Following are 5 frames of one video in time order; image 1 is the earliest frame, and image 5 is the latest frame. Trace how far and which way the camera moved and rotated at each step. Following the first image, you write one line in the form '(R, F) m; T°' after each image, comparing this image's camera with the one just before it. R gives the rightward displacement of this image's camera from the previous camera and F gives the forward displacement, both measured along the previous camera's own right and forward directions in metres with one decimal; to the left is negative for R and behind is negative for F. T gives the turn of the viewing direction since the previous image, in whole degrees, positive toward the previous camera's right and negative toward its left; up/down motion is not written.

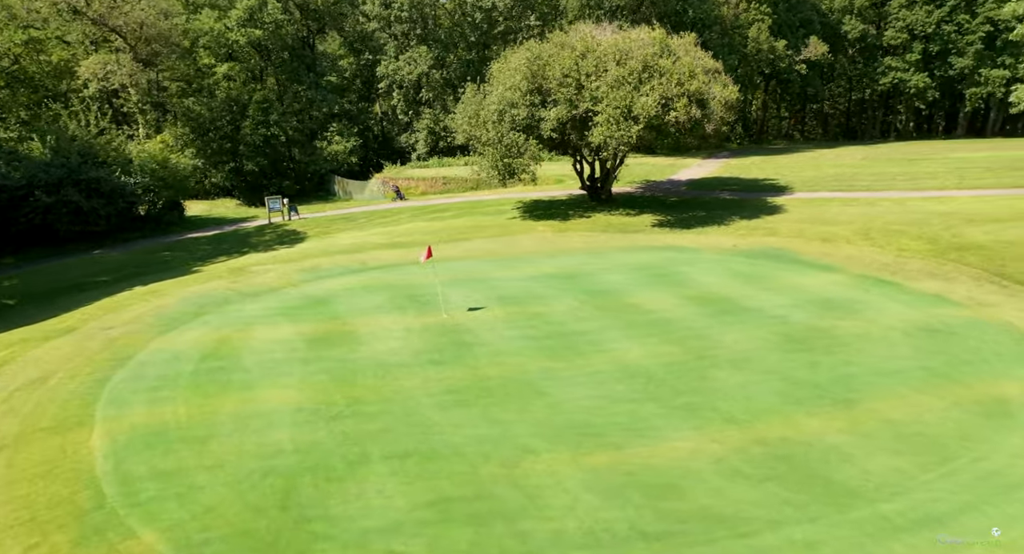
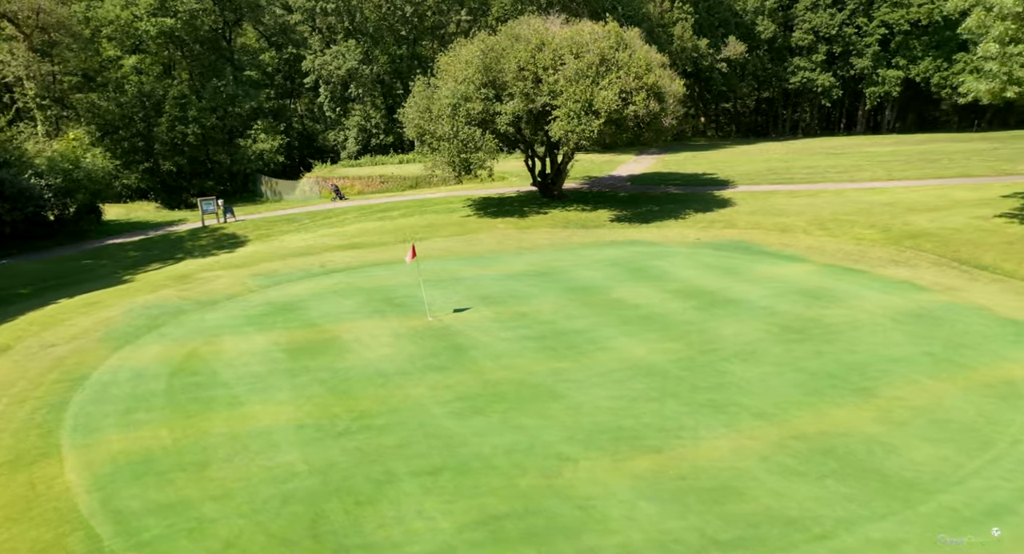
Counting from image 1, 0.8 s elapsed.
(-1.6, +0.8) m; +6°
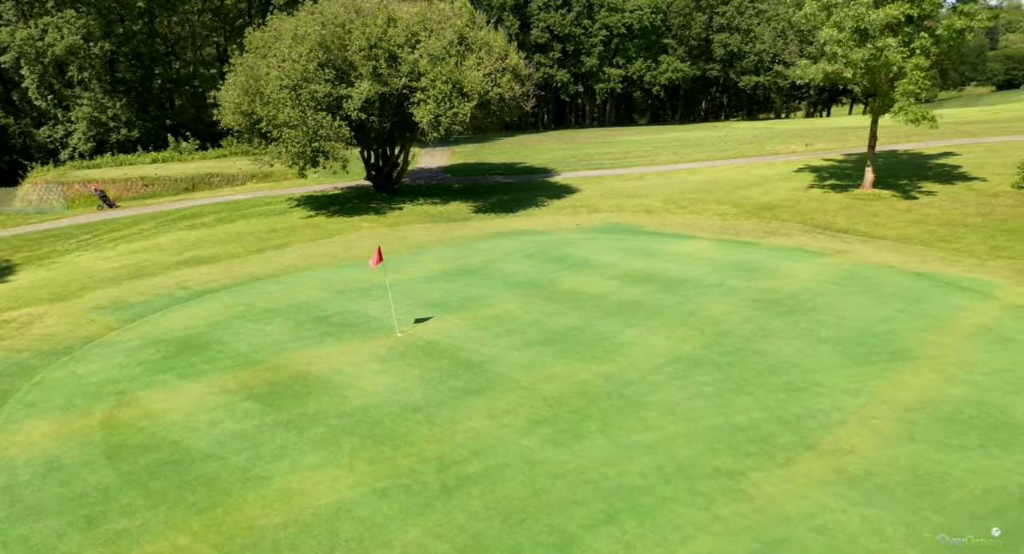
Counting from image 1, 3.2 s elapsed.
(-4.7, +2.8) m; +21°
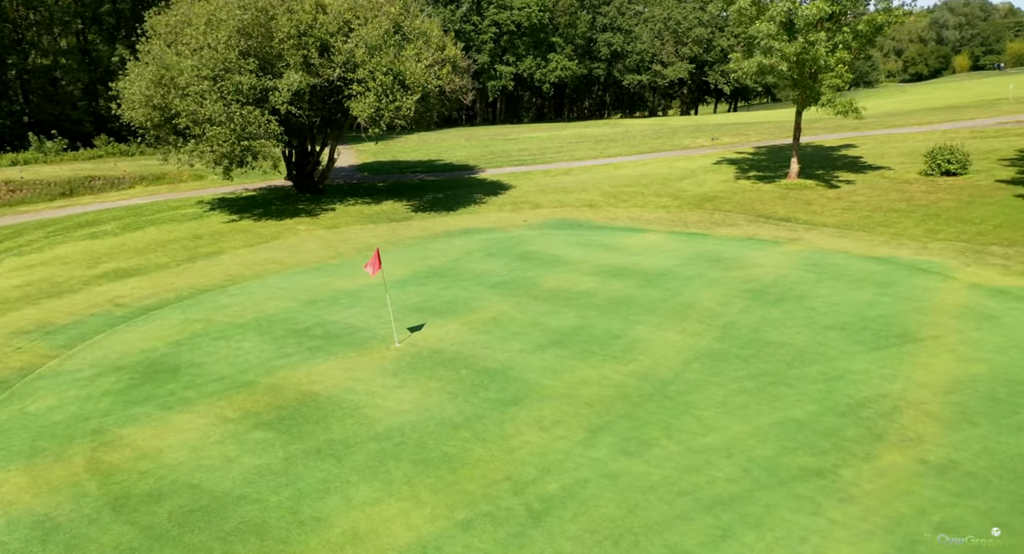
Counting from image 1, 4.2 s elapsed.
(-2.2, +0.9) m; +9°
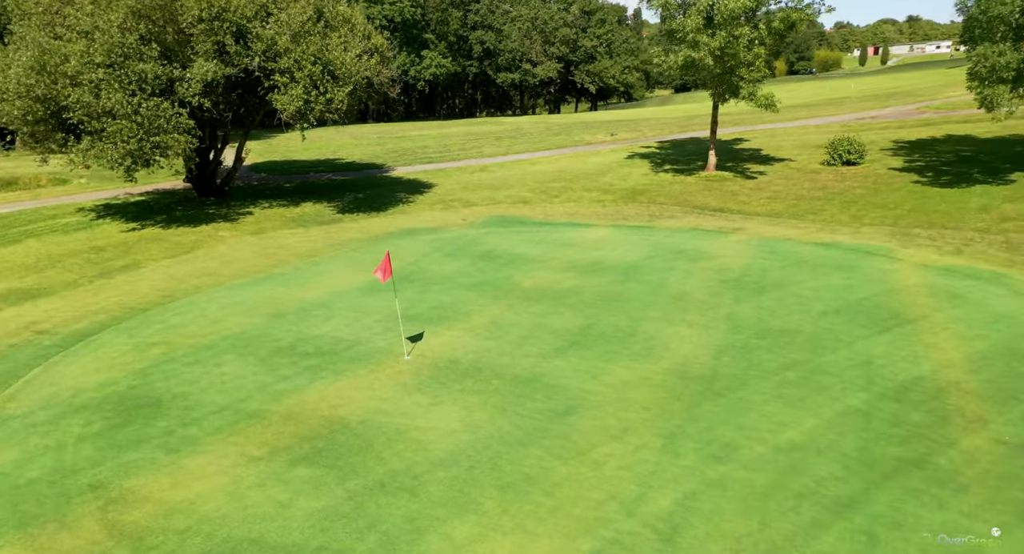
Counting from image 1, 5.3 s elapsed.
(-2.5, +1.0) m; +10°
